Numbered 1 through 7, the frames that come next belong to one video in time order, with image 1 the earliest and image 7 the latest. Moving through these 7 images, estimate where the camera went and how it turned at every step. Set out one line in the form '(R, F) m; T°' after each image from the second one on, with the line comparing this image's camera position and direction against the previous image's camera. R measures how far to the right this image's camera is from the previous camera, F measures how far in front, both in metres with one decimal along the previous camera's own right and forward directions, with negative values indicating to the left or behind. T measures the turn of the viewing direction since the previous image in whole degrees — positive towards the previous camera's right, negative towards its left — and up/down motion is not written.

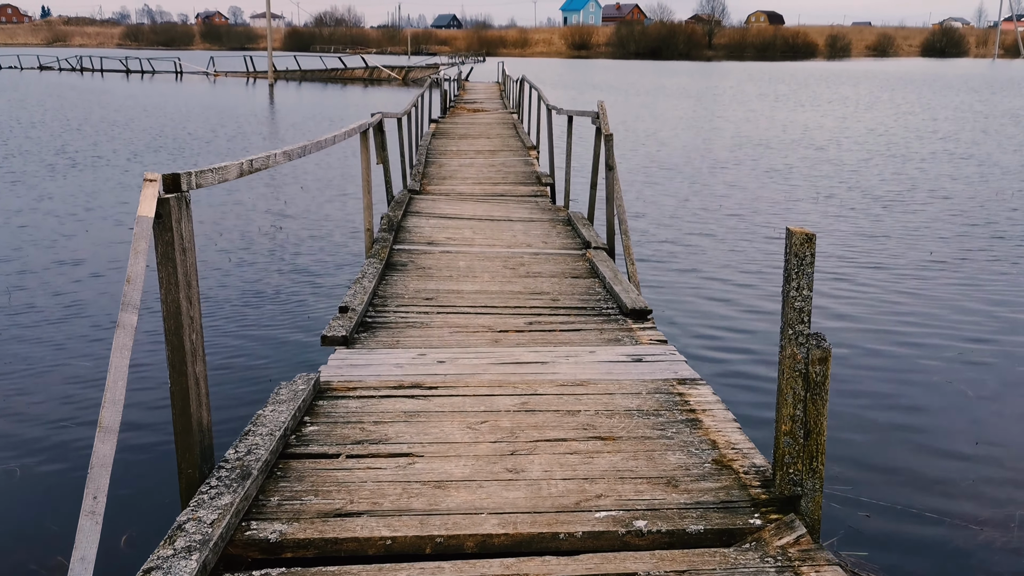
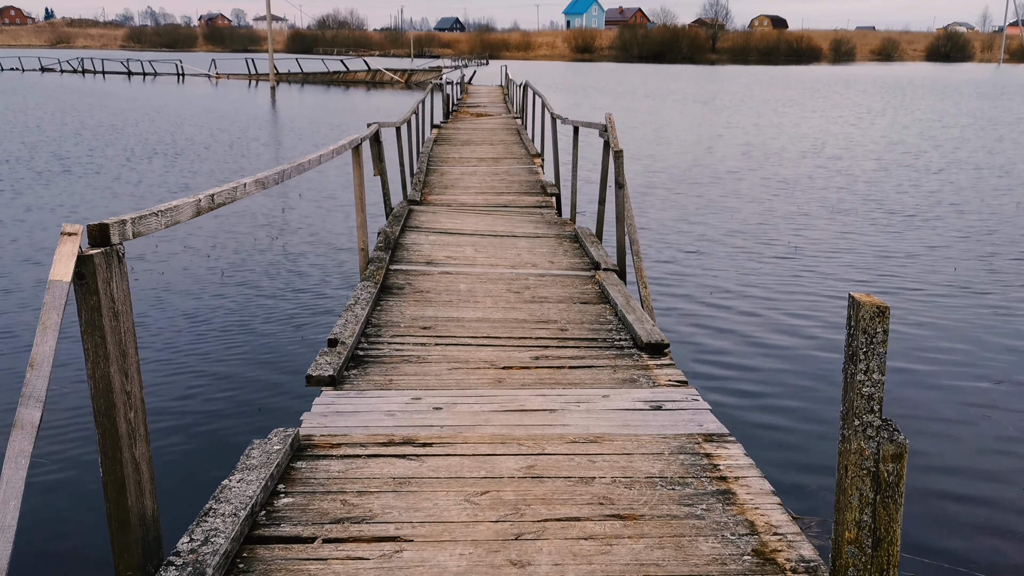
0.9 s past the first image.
(0.0, +0.4) m; 0°
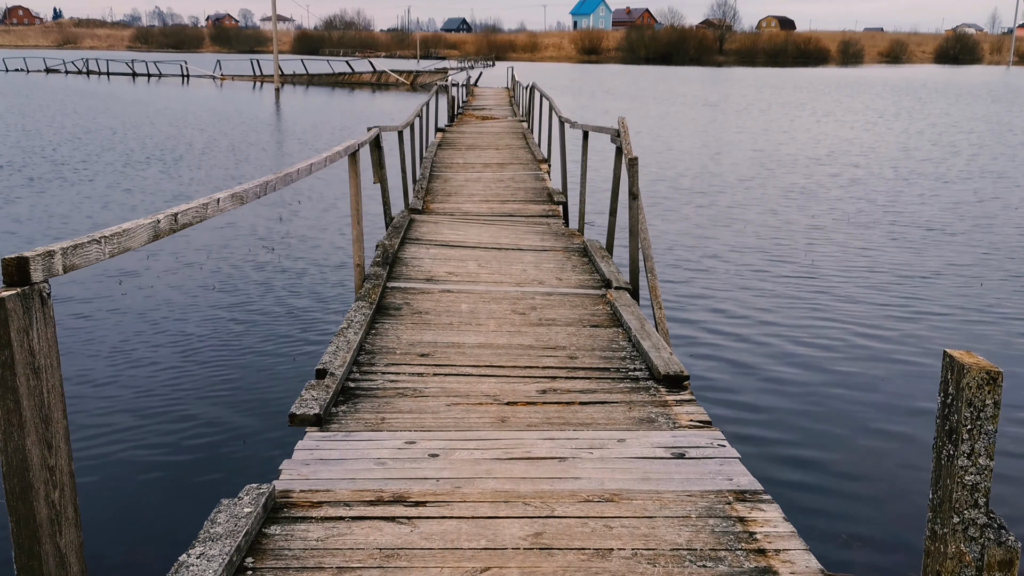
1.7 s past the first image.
(0.0, +0.4) m; 0°
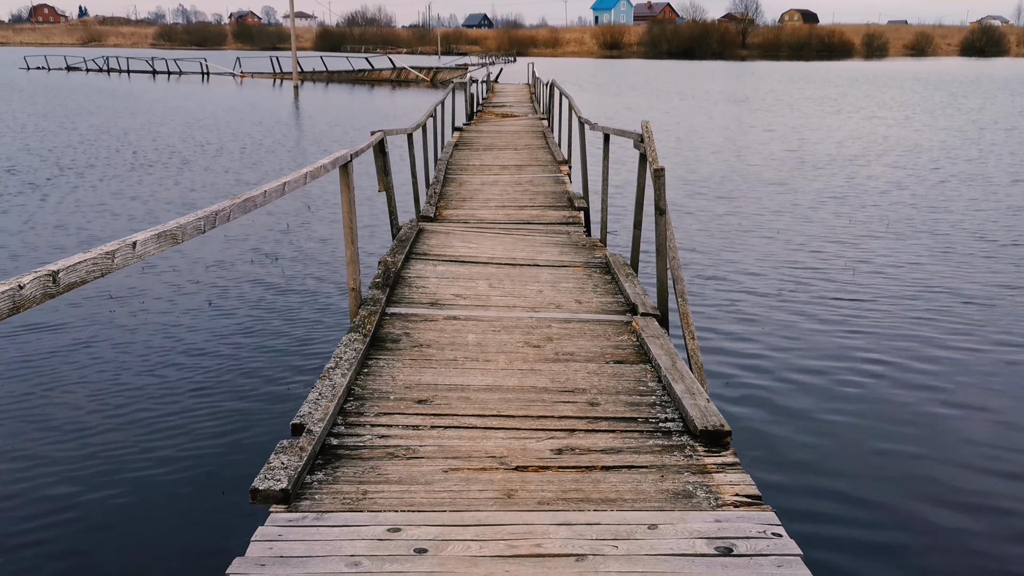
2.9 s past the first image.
(0.0, +0.6) m; -1°
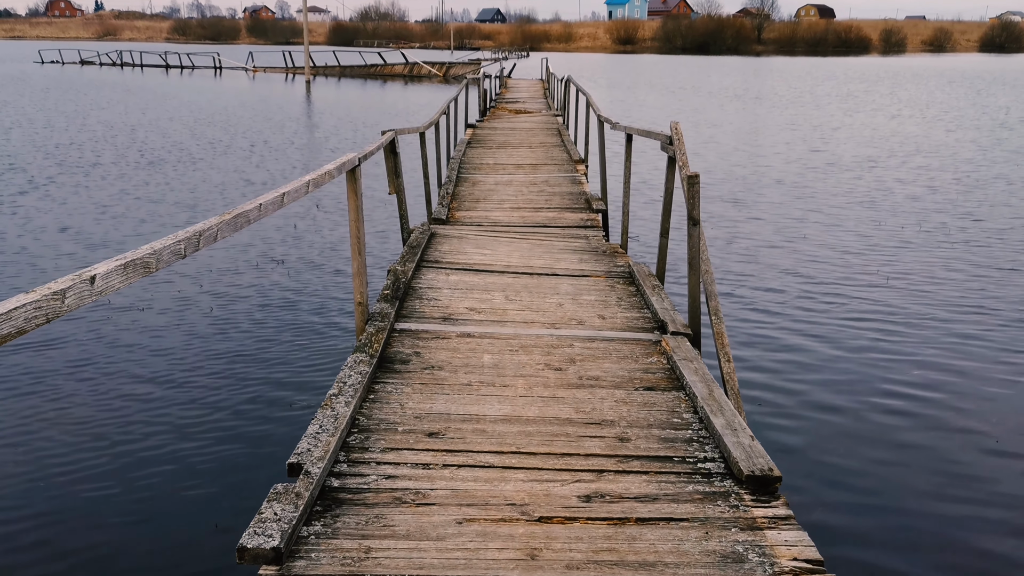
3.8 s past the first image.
(0.0, +0.4) m; -1°
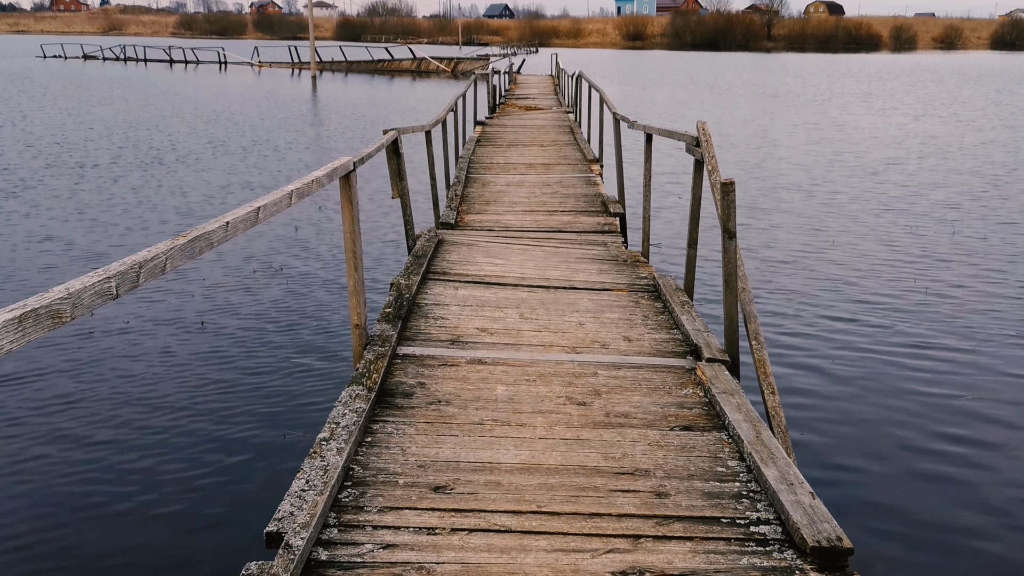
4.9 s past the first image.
(0.0, +0.5) m; 0°
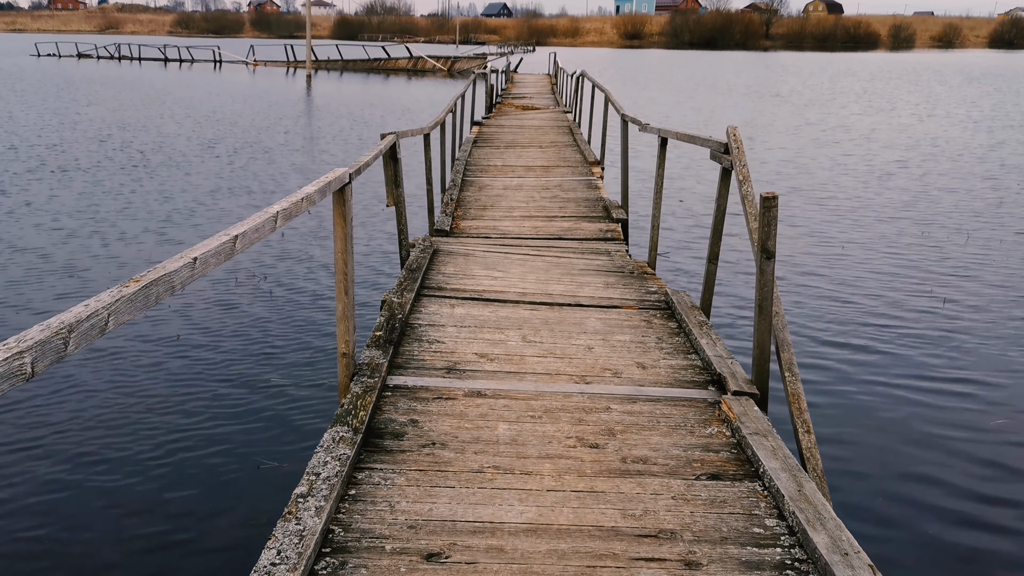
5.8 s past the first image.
(0.0, +0.4) m; 0°
